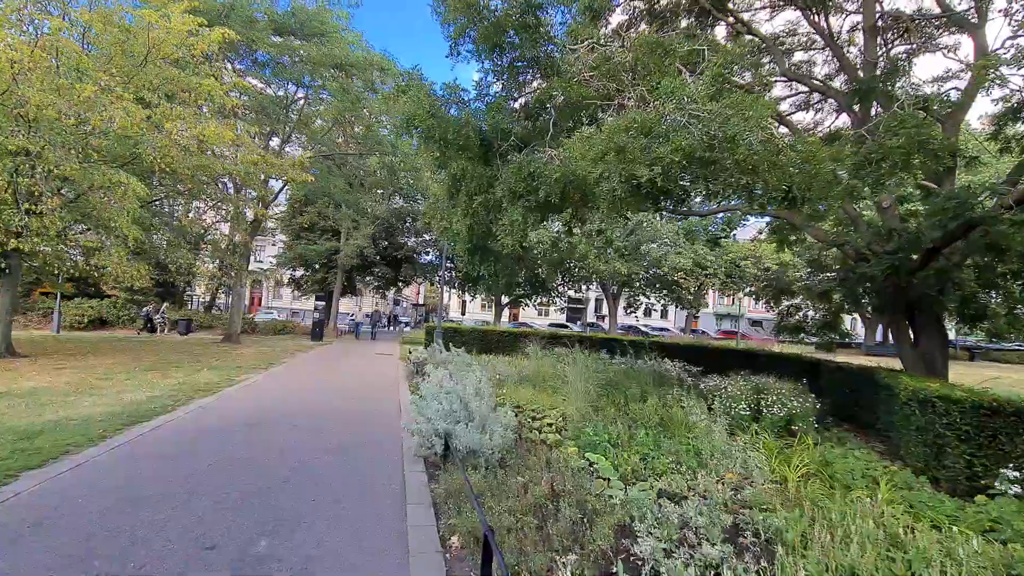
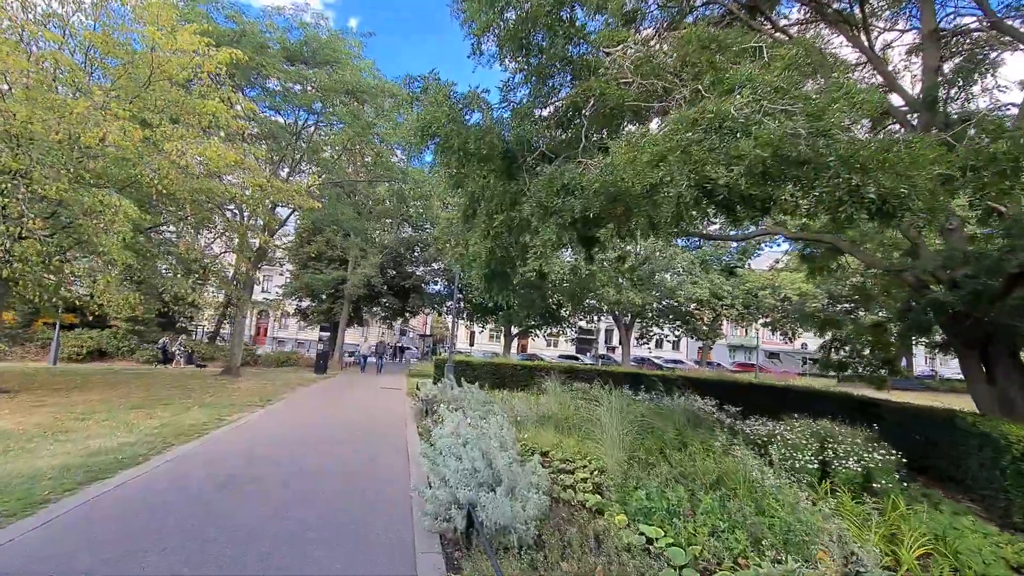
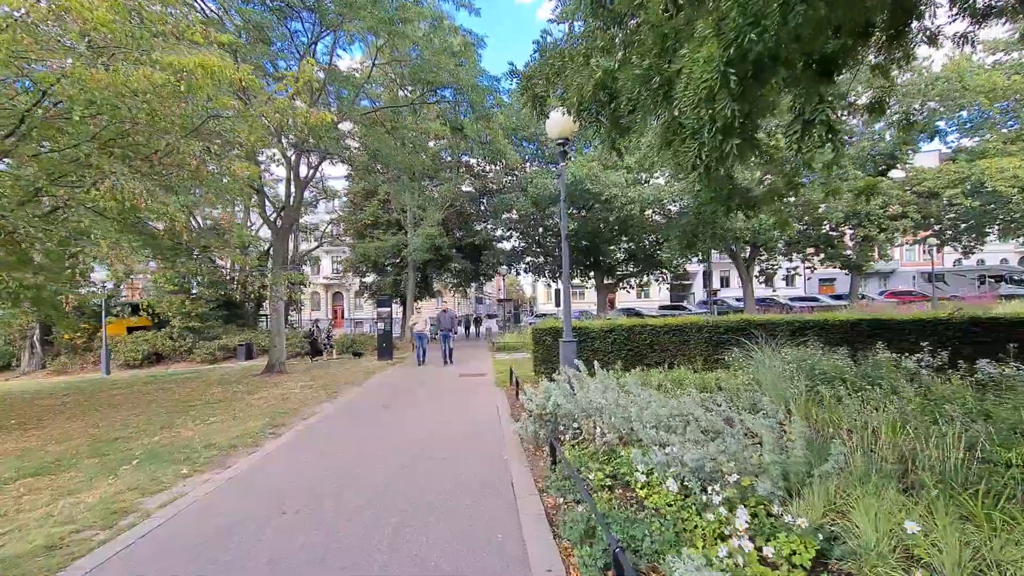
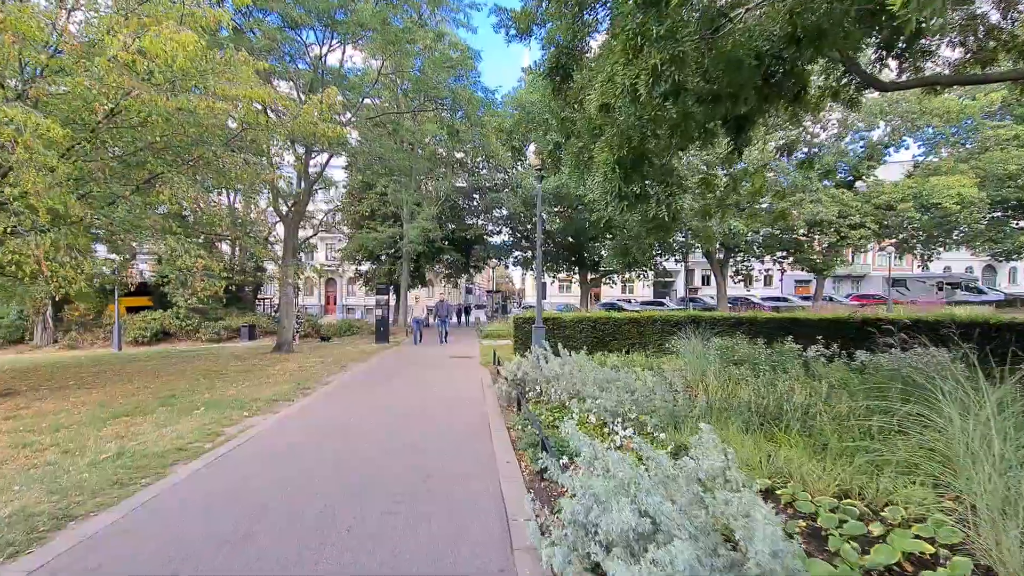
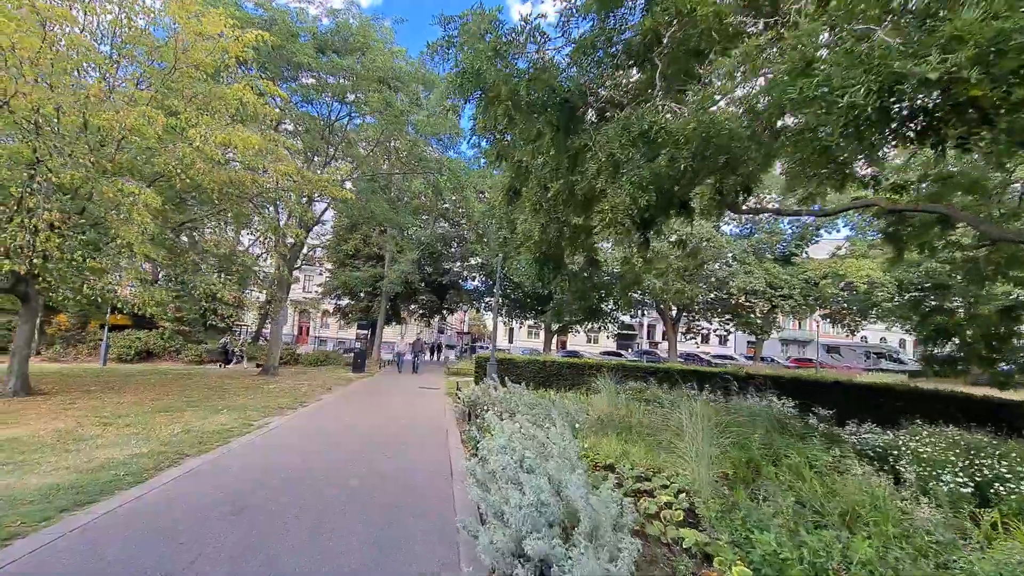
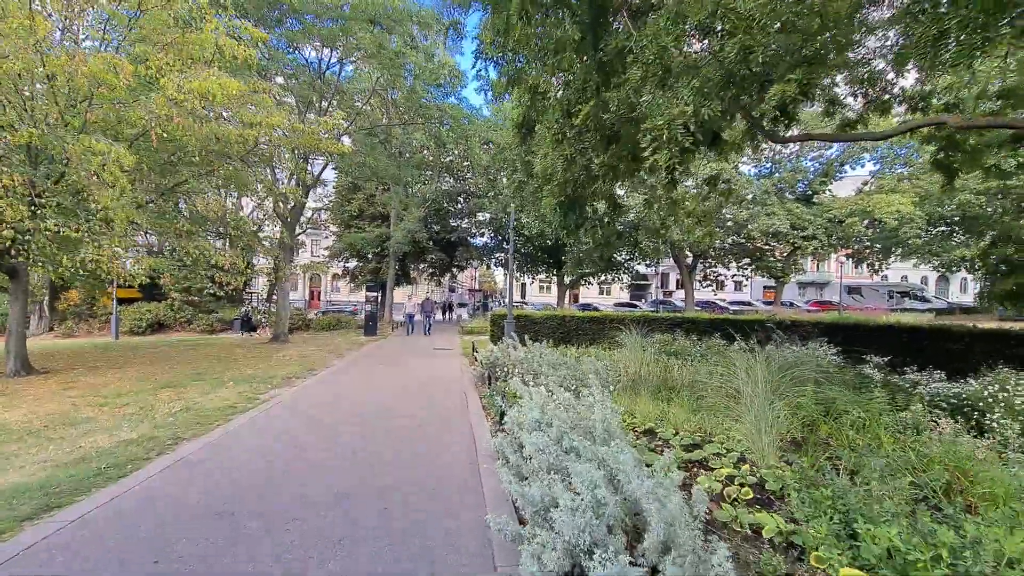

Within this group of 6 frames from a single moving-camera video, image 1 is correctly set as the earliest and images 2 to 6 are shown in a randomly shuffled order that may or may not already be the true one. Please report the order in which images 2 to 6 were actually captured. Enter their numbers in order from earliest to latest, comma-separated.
2, 5, 6, 4, 3
